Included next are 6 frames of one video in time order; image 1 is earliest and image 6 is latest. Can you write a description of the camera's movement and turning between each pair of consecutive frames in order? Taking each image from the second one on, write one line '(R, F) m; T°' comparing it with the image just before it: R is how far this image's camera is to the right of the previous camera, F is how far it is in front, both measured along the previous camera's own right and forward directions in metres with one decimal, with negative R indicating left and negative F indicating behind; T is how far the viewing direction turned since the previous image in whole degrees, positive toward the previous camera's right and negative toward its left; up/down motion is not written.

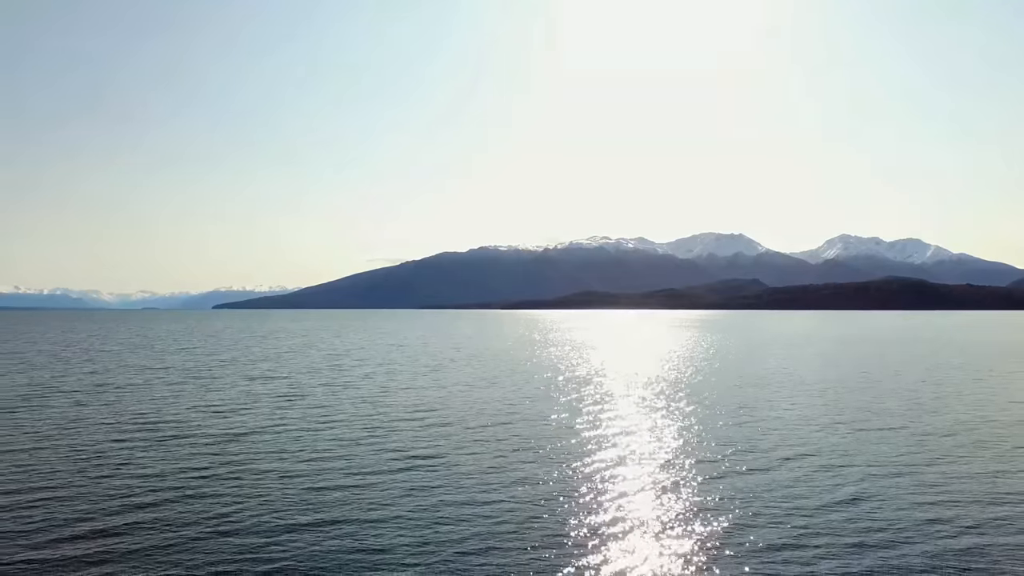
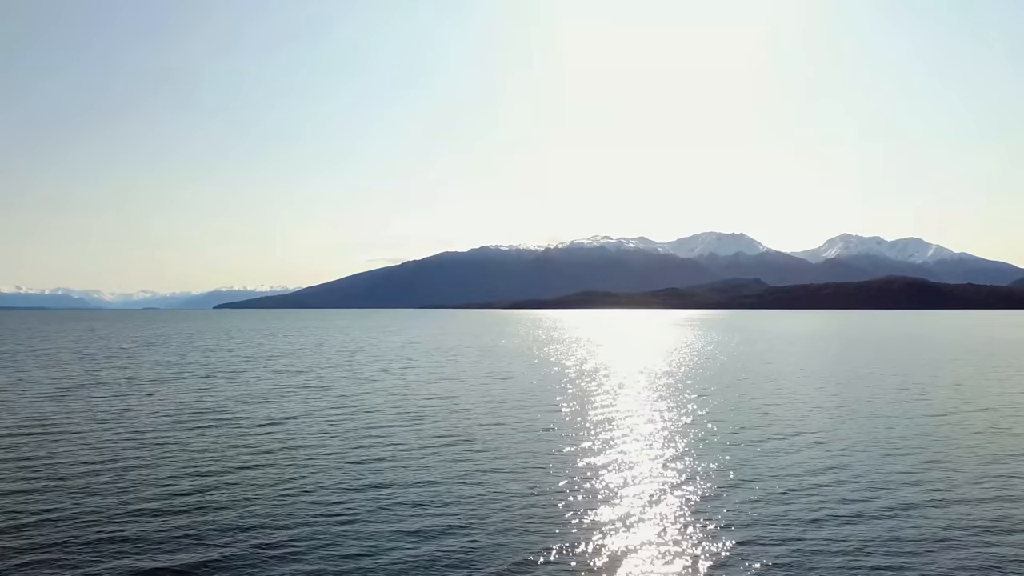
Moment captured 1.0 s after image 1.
(-1.5, -3.6) m; 0°
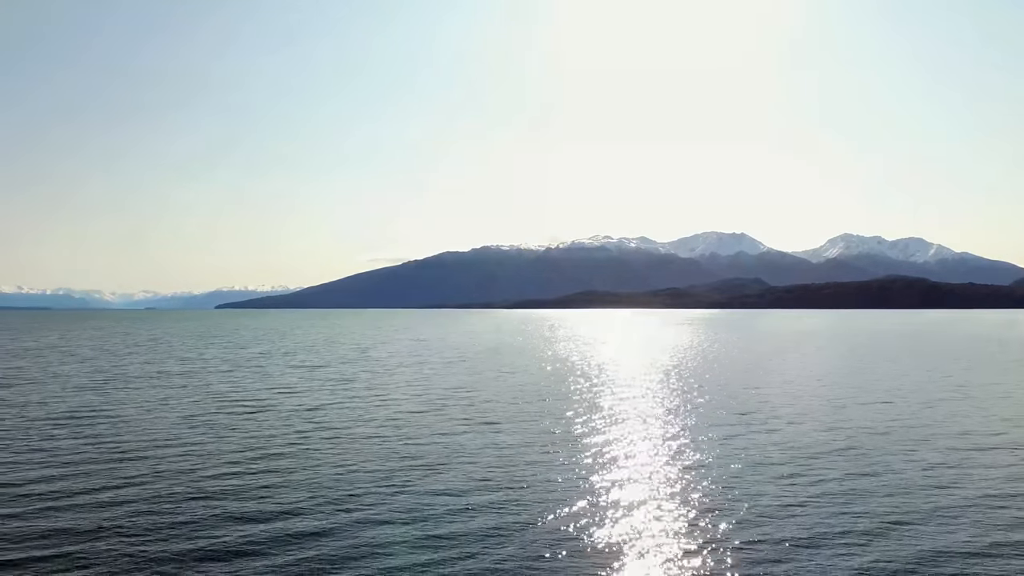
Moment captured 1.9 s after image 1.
(-1.5, -3.4) m; 0°
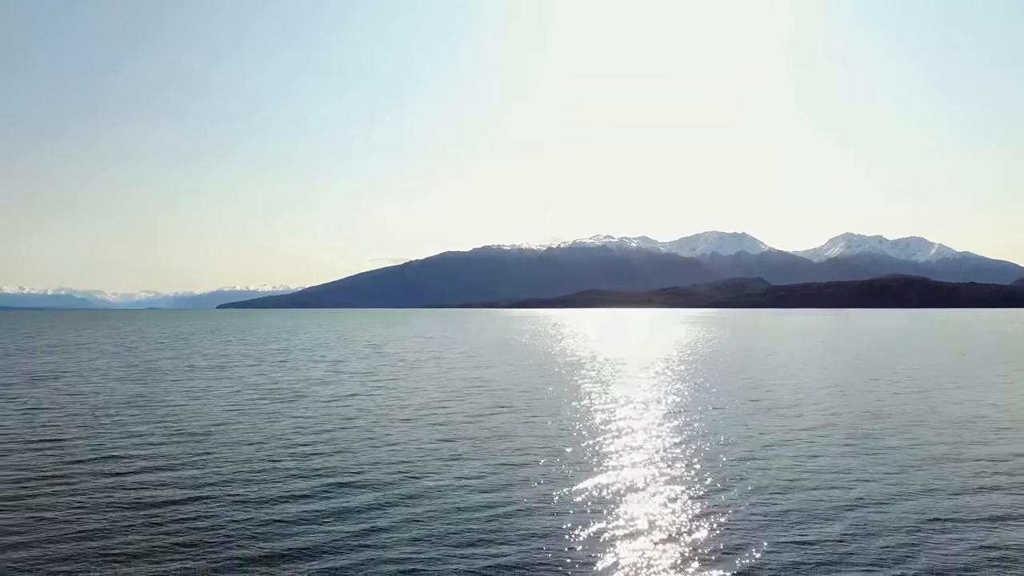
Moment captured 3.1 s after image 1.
(-1.6, -3.9) m; 0°
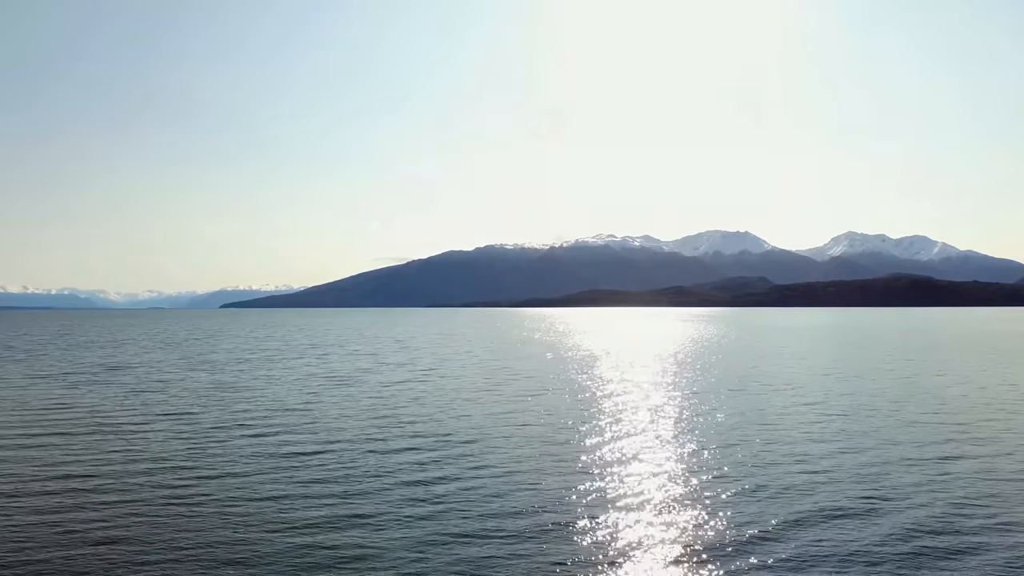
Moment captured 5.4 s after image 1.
(-3.2, -7.4) m; 0°
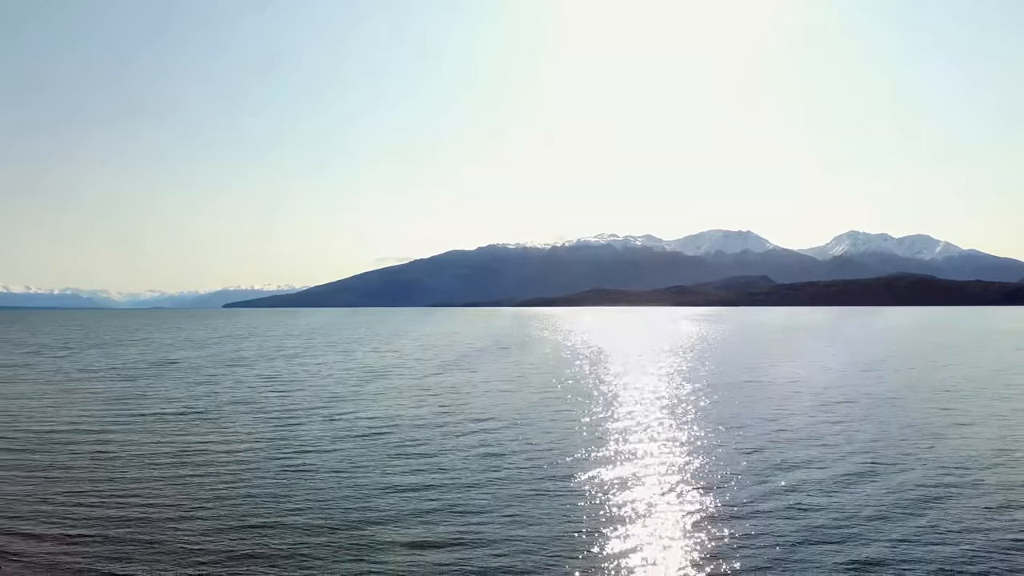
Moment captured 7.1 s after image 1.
(-2.2, -5.1) m; 0°
